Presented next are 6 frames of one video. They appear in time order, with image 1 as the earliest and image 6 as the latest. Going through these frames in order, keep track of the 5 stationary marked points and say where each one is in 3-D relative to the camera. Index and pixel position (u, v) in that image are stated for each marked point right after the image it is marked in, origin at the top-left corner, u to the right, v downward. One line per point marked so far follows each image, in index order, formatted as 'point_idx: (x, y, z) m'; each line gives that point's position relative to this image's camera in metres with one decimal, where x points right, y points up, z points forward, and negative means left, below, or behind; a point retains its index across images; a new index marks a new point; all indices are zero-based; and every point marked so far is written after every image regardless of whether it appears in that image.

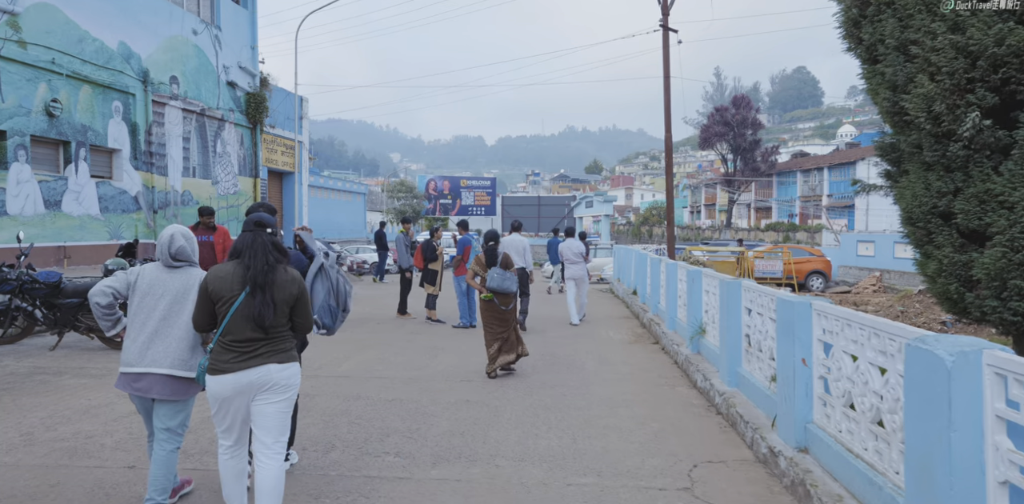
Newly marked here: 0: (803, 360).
0: (+1.9, -0.7, +4.8) m
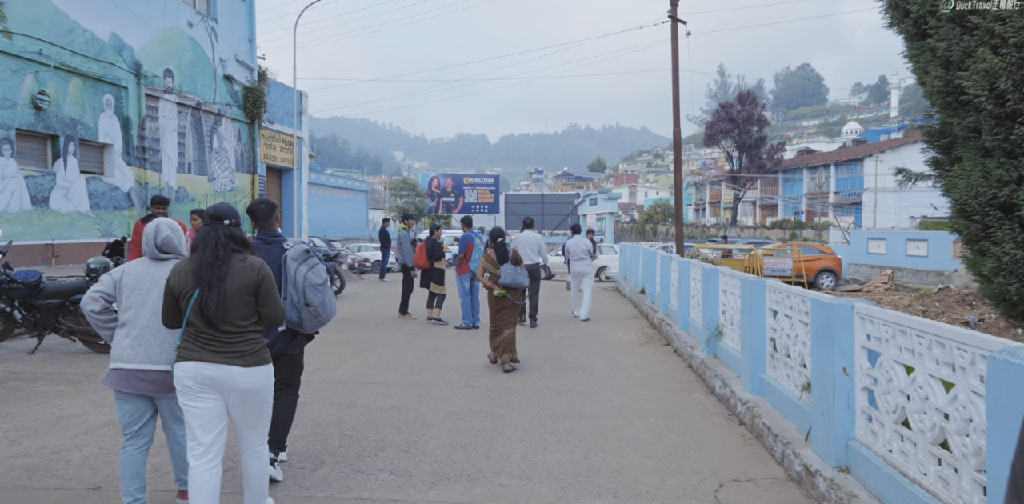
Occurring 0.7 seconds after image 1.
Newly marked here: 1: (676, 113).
0: (+1.9, -0.7, +4.3) m
1: (+4.0, +3.4, +18.2) m
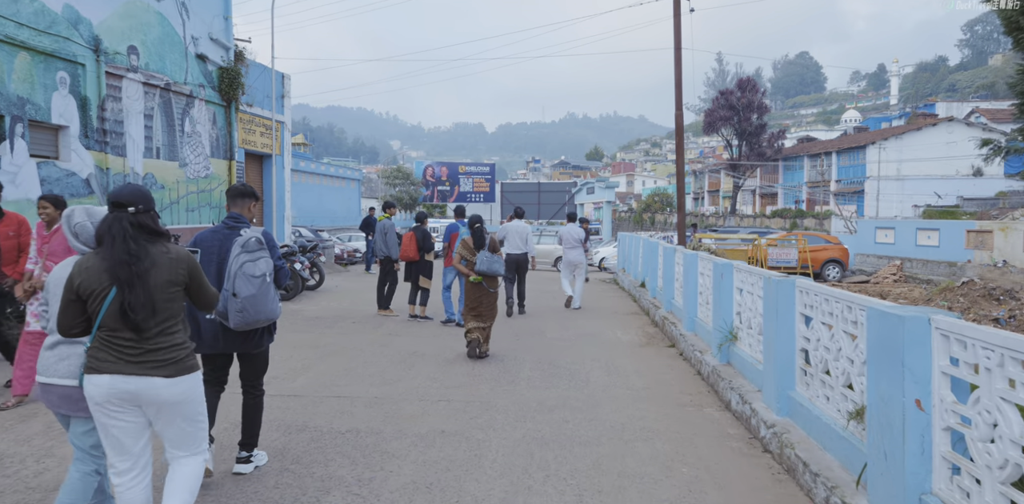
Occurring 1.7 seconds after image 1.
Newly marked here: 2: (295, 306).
0: (+1.8, -0.7, +3.3) m
1: (+3.8, +3.6, +17.2) m
2: (-3.5, -0.9, +12.3) m
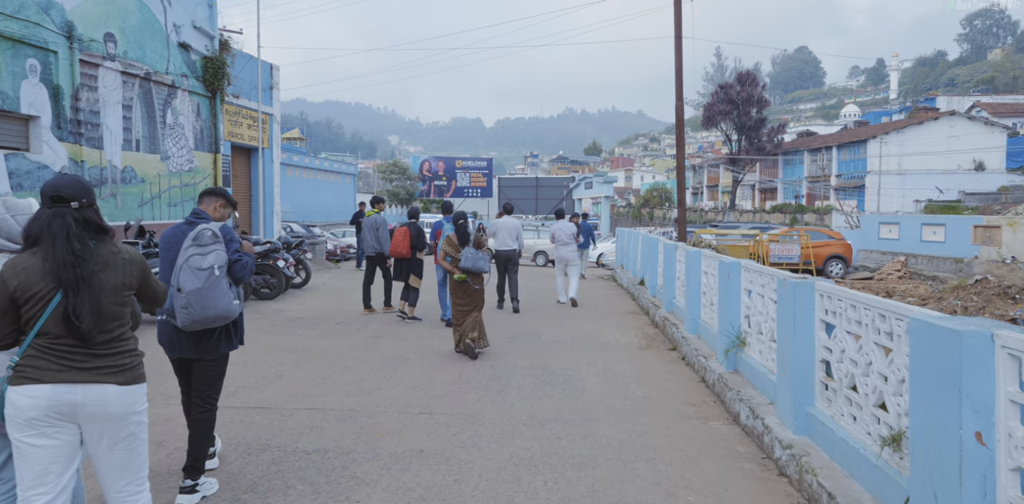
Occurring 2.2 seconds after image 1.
0: (+1.7, -0.7, +2.8) m
1: (+3.7, +3.7, +16.6) m
2: (-3.6, -0.8, +11.7) m
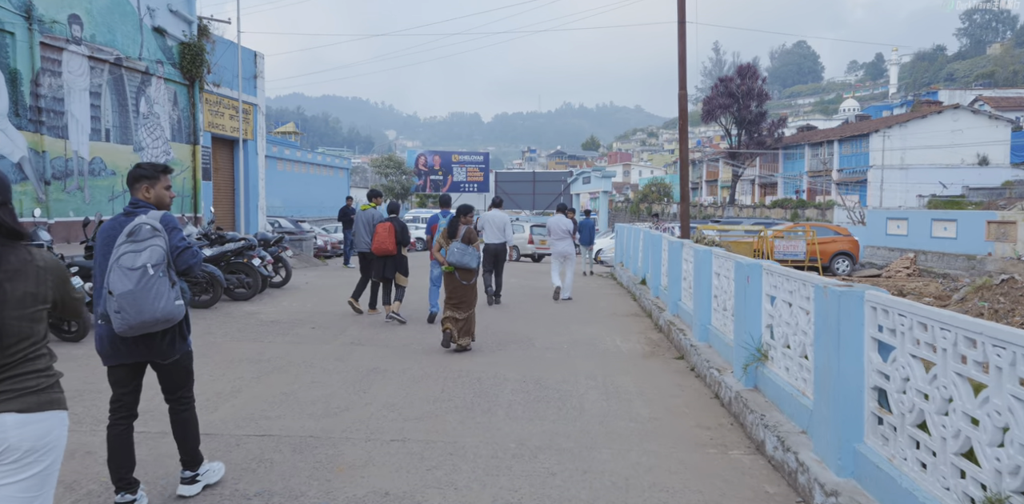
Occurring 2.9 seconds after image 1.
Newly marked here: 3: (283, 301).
0: (+1.6, -0.7, +2.0) m
1: (+3.6, +3.7, +15.7) m
2: (-3.8, -0.8, +10.9) m
3: (-3.6, -0.8, +11.7) m
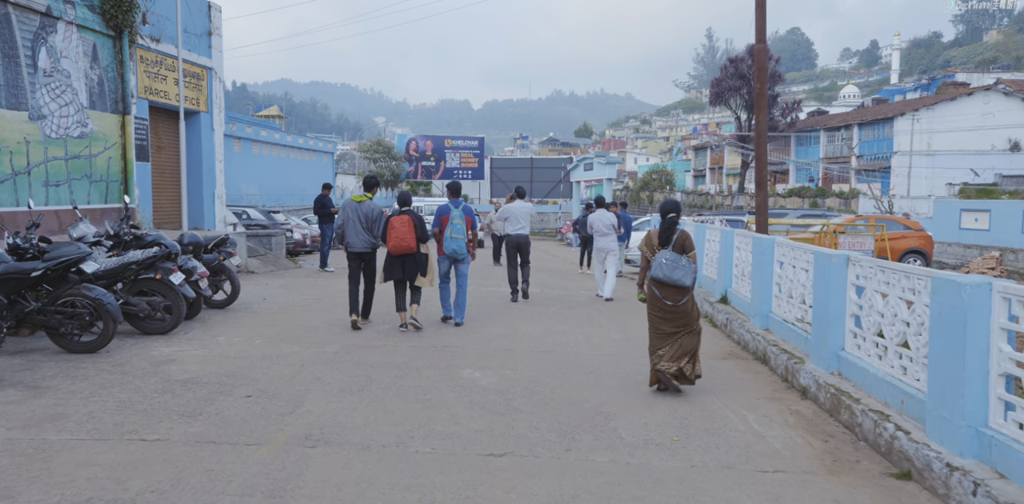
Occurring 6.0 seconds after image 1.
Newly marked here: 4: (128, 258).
0: (+2.2, -1.0, -1.7) m
1: (+4.0, +3.7, +12.1) m
2: (-3.3, -0.9, +7.2) m
3: (-3.1, -0.9, +8.1) m
4: (-3.8, -0.1, +7.4) m
